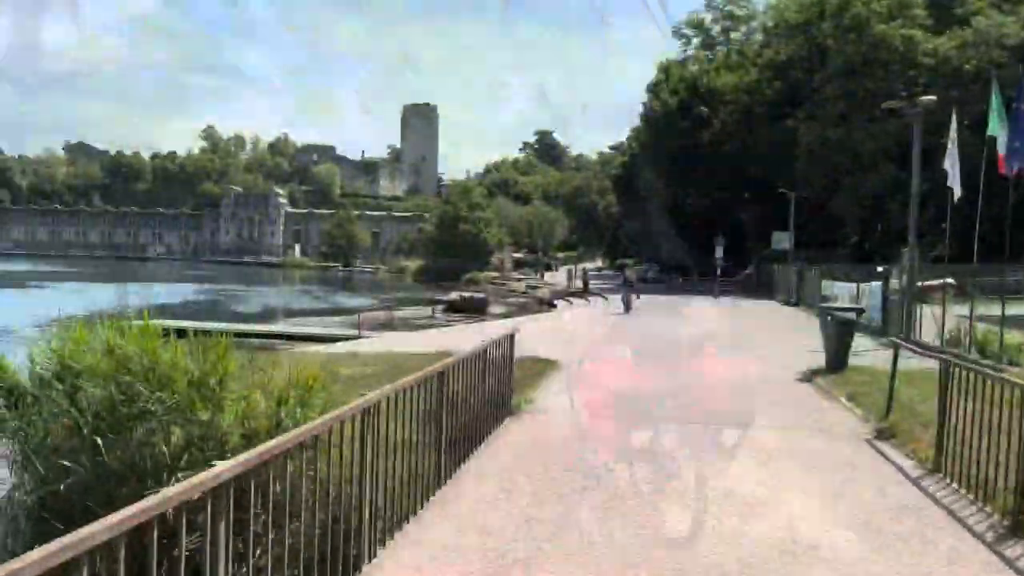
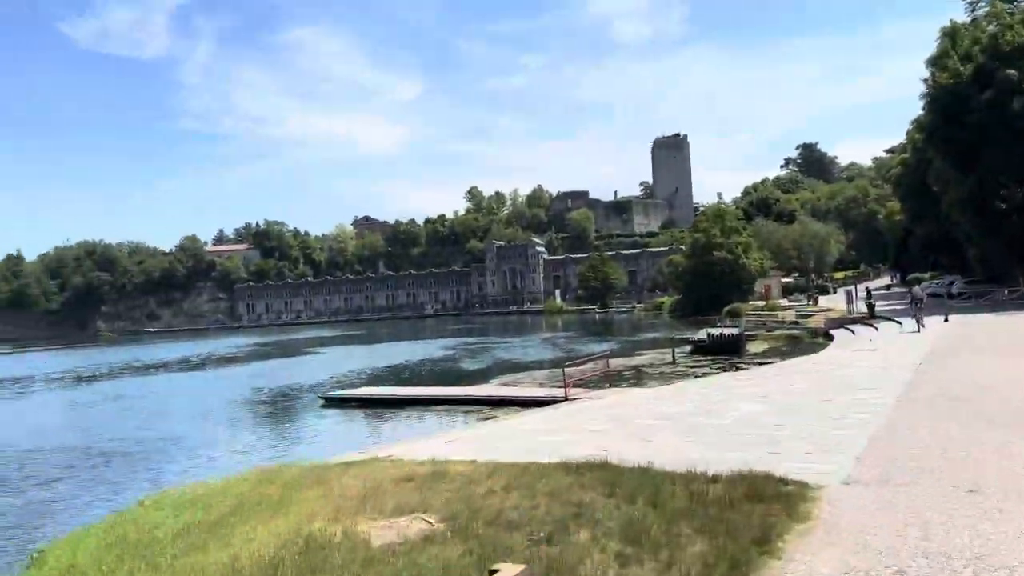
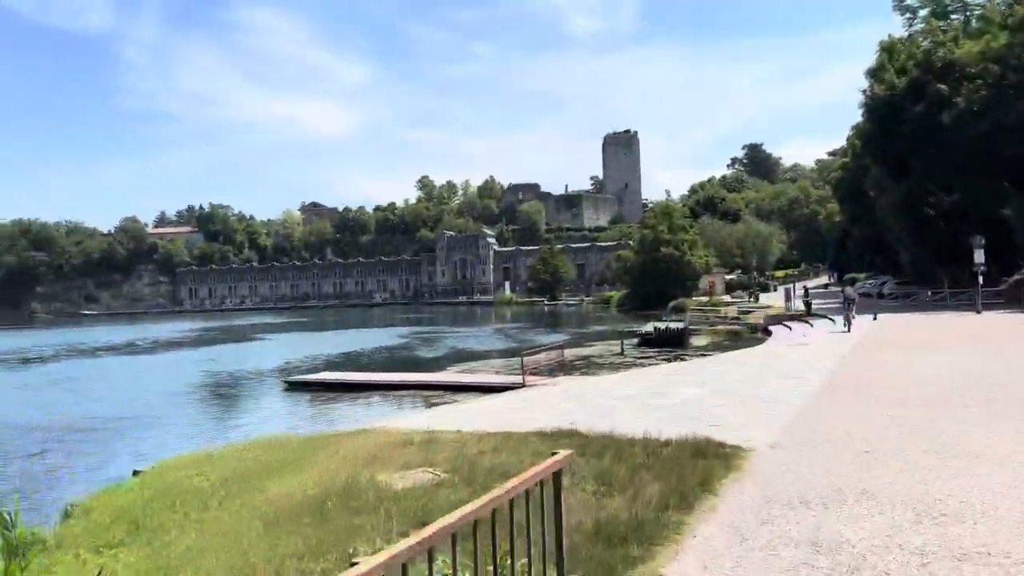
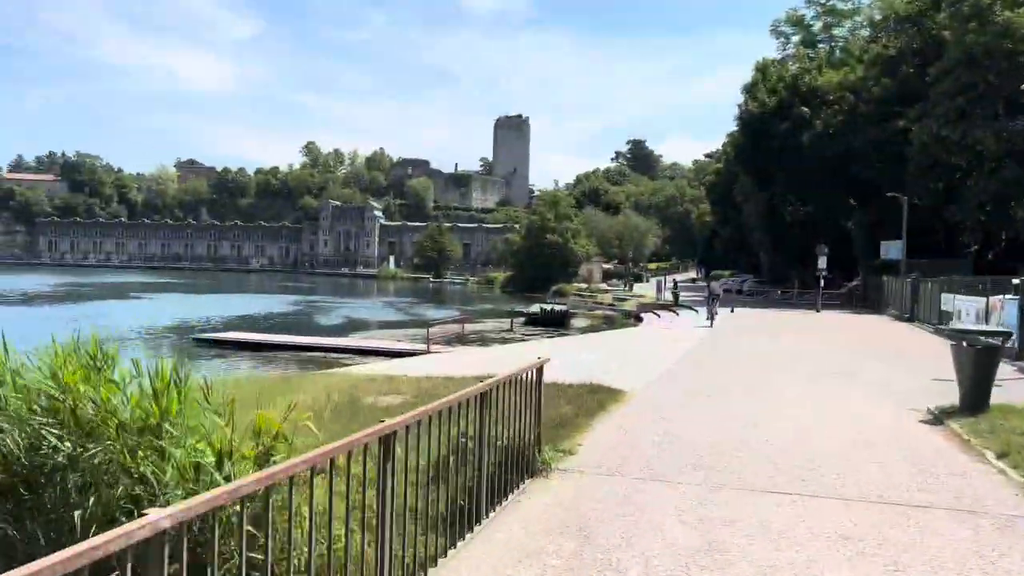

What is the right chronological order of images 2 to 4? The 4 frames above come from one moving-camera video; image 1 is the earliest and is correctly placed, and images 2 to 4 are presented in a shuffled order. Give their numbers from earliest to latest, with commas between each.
4, 3, 2
